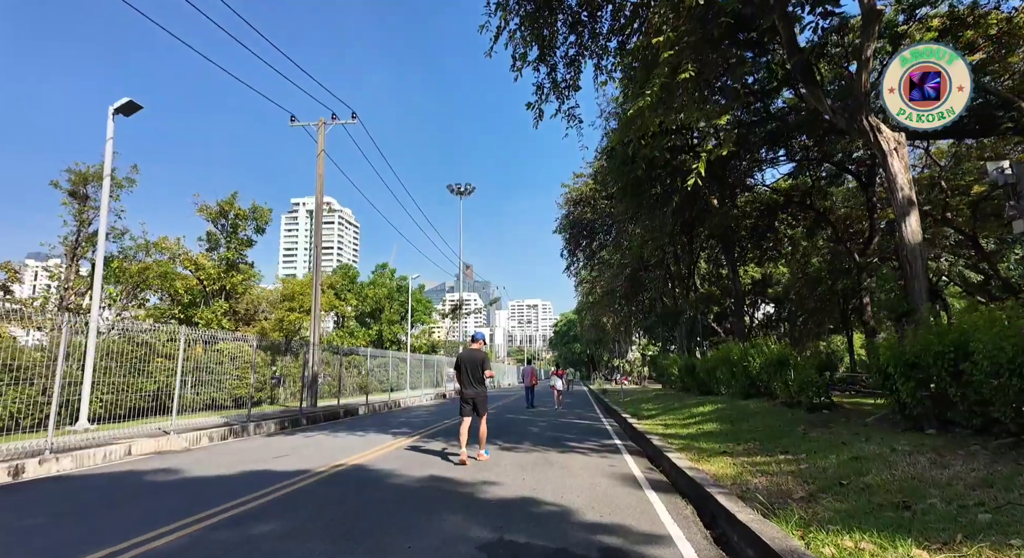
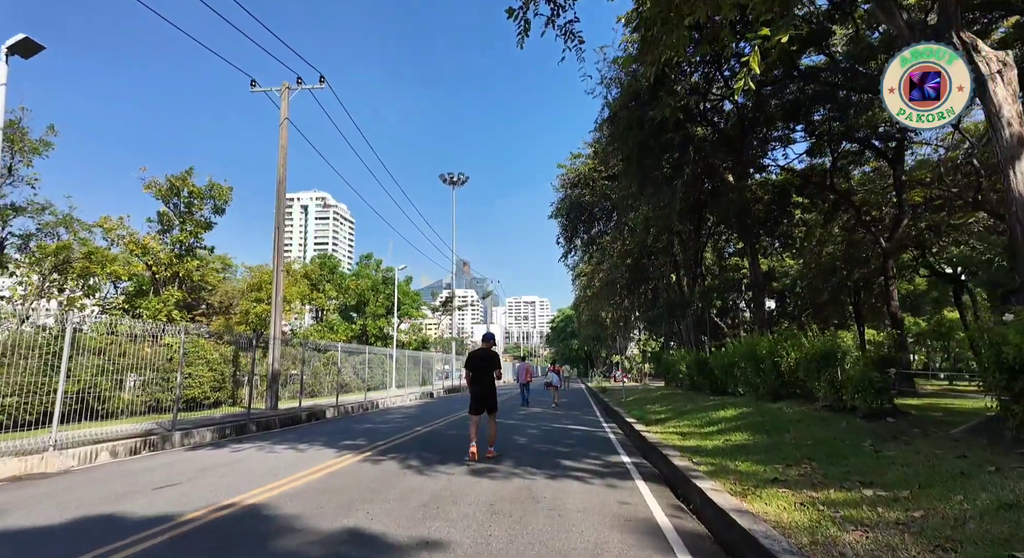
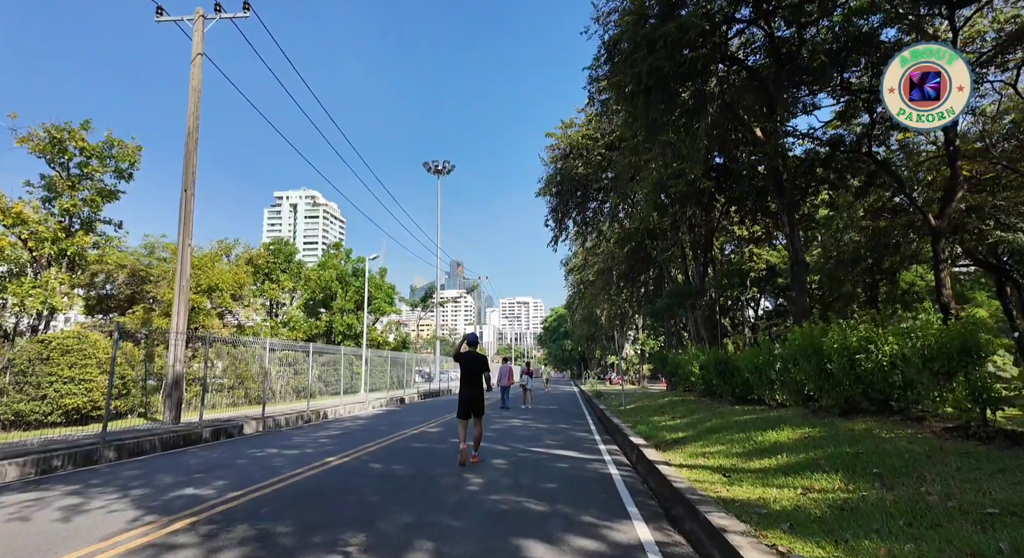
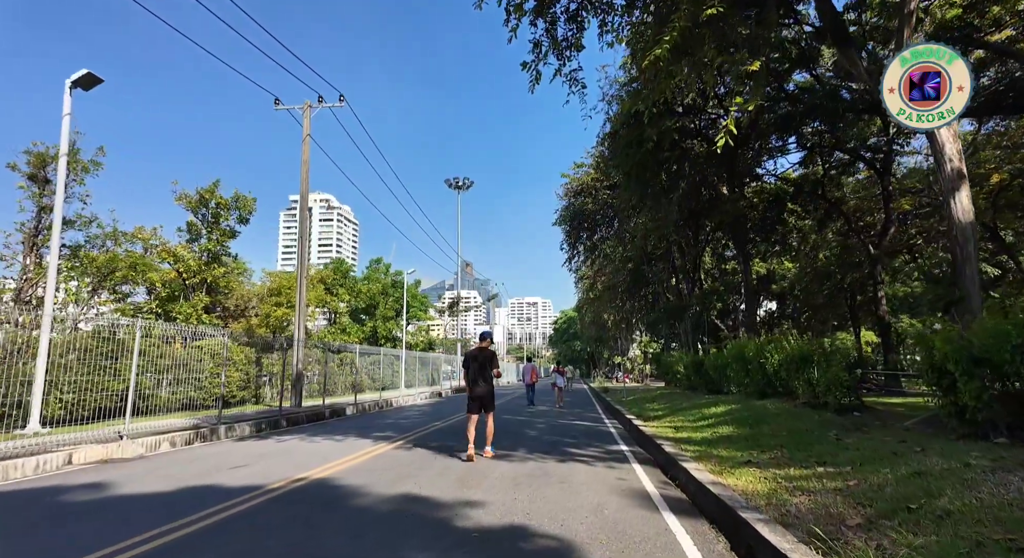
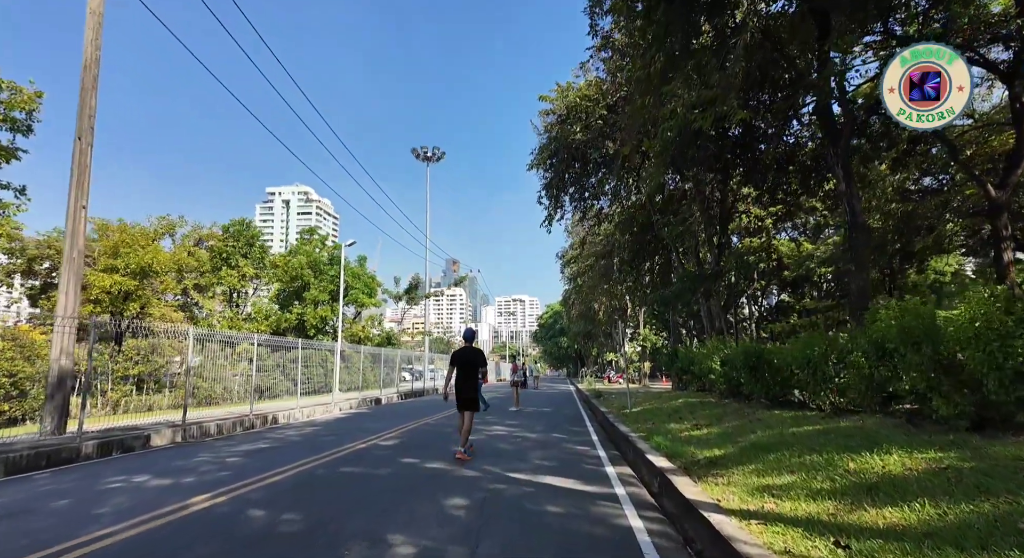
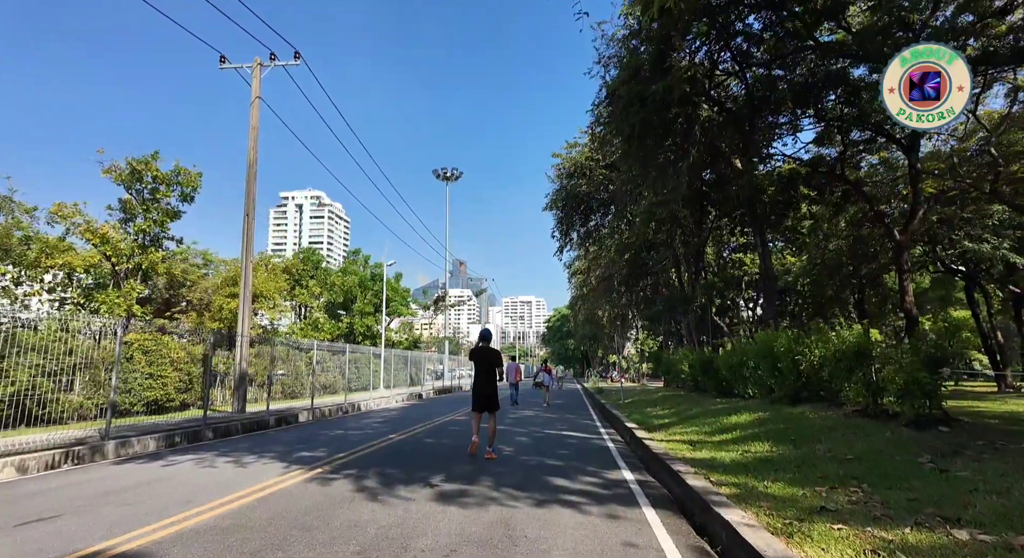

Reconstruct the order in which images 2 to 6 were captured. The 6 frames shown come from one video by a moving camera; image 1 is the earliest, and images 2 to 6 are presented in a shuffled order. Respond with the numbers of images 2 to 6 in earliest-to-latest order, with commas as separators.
4, 2, 6, 3, 5
